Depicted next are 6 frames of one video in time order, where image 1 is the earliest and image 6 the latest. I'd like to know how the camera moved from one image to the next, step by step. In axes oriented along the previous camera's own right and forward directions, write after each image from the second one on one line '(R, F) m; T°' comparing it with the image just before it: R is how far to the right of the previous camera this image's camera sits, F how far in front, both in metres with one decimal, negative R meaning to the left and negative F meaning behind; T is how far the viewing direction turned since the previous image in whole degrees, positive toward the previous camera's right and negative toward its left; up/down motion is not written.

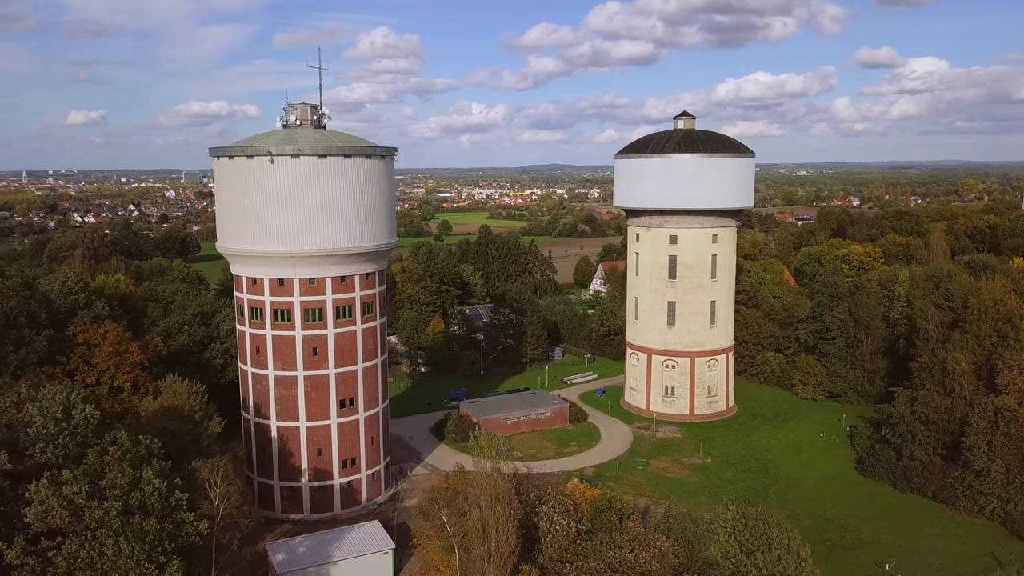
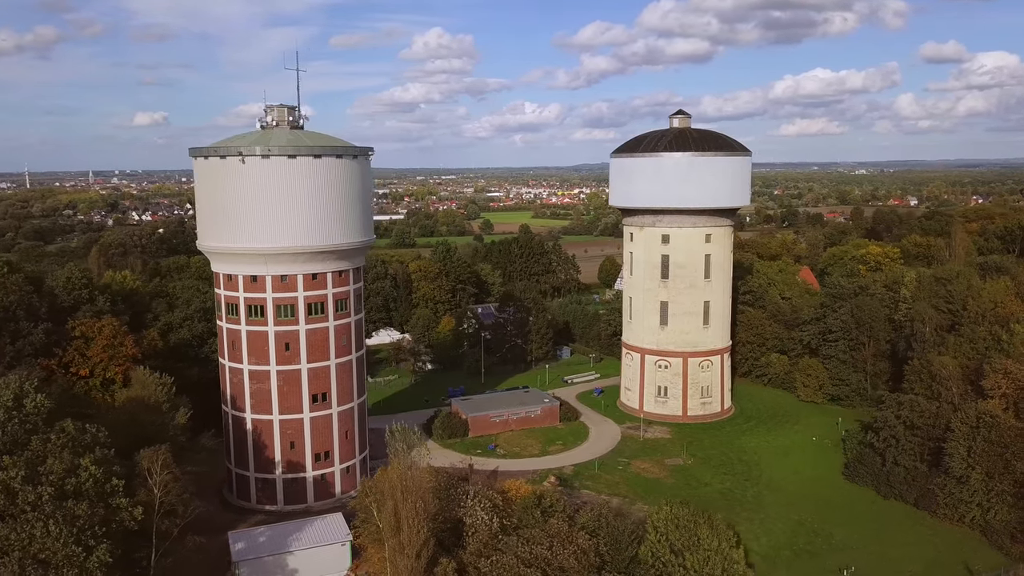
(+3.2, -0.1) m; -3°
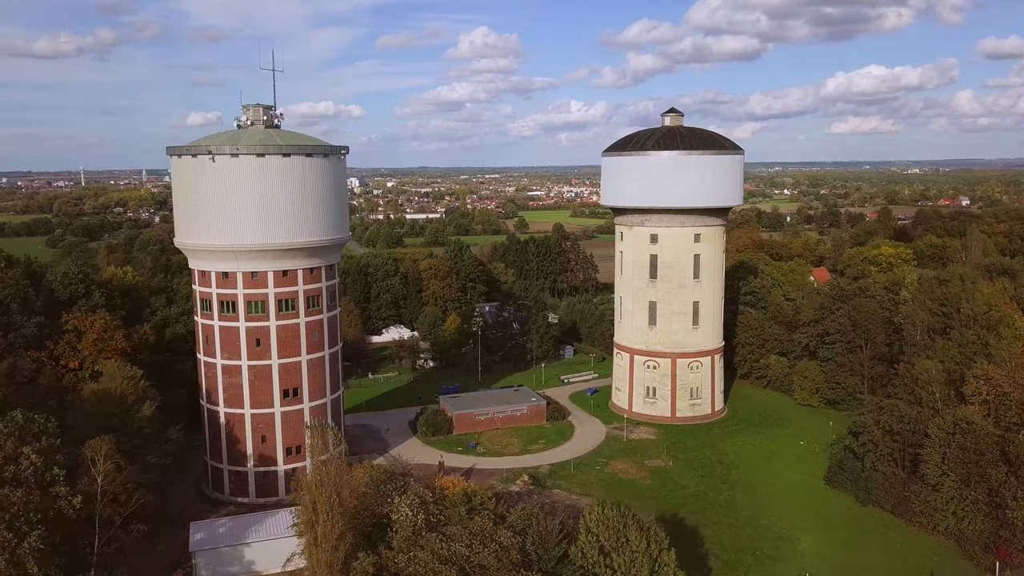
(+3.0, 0.0) m; -3°
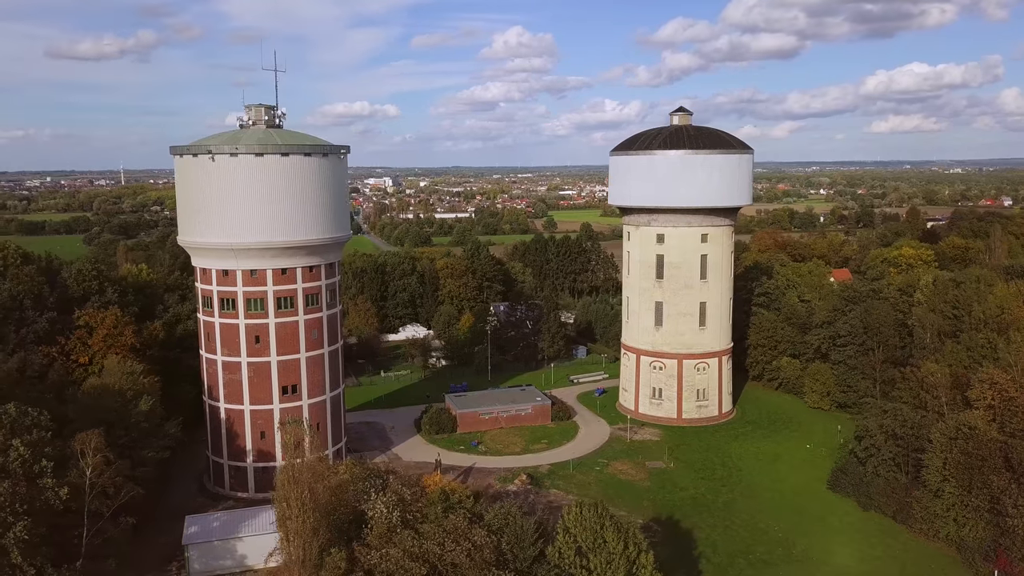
(+1.4, 0.0) m; -2°
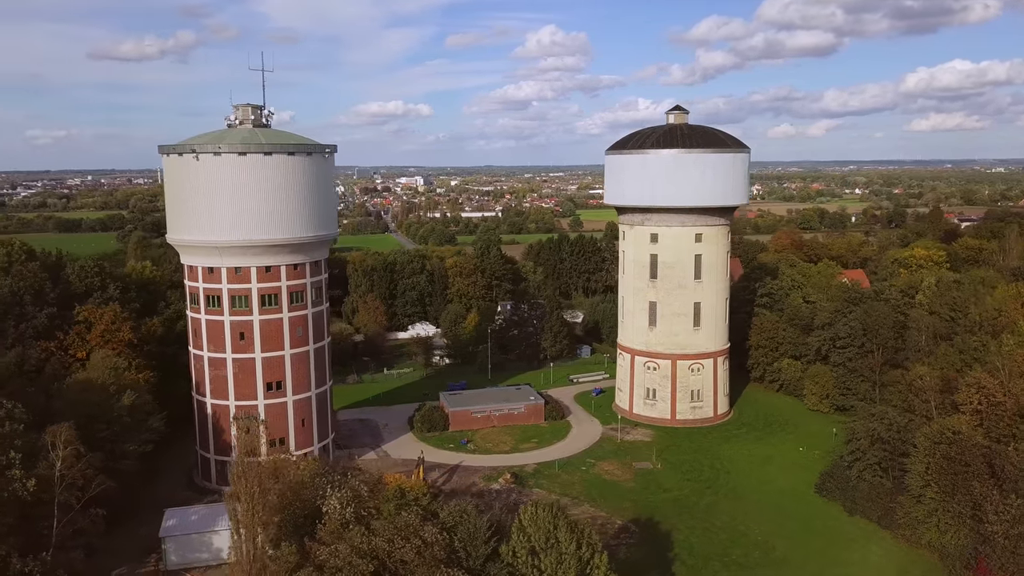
(+2.0, 0.0) m; -2°
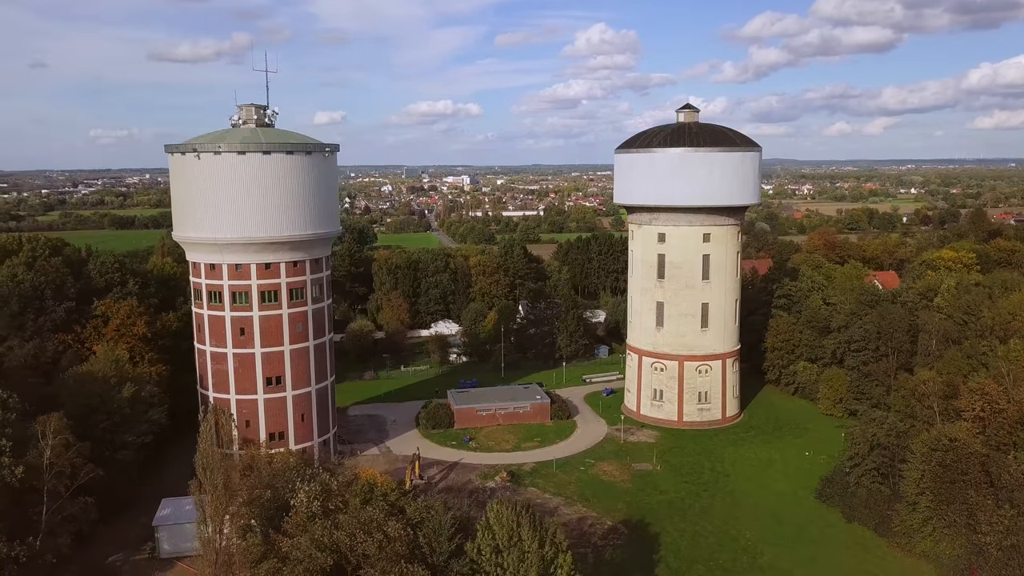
(+2.1, 0.0) m; -3°
